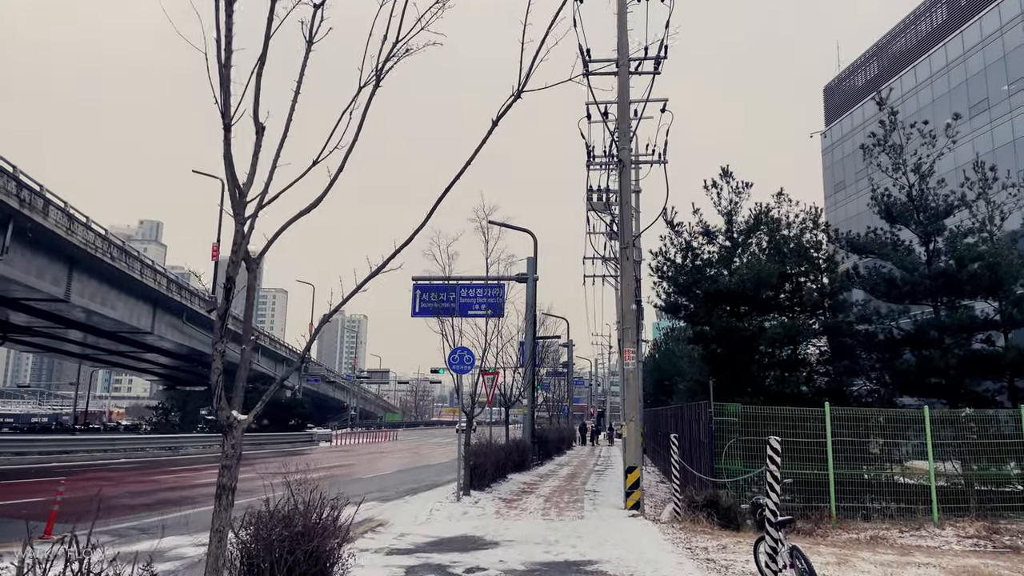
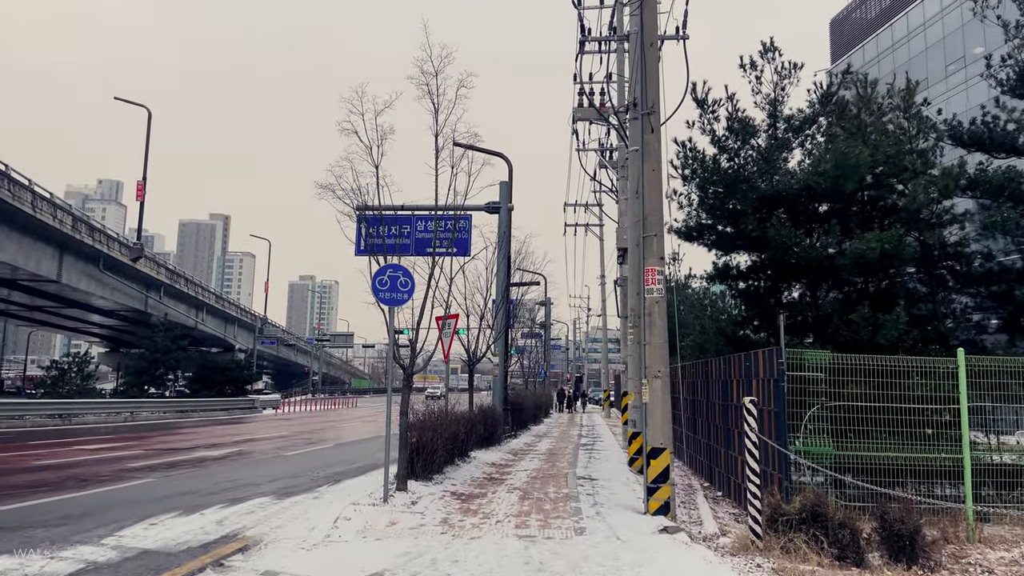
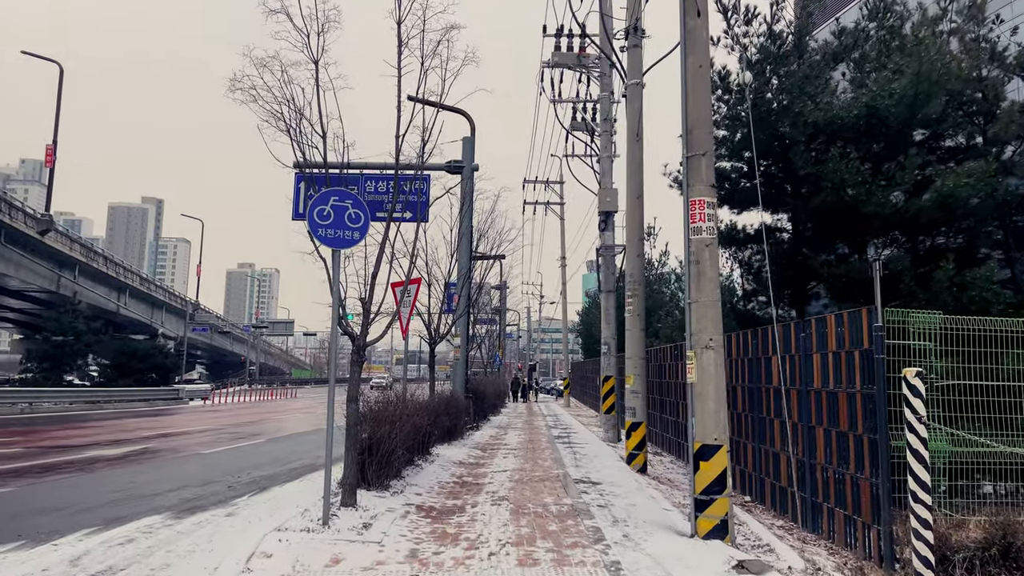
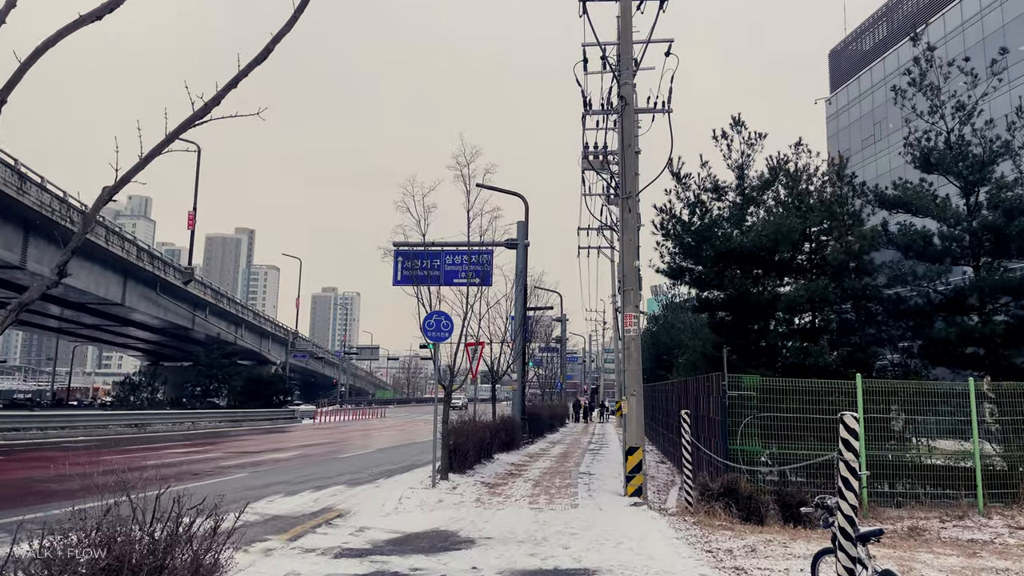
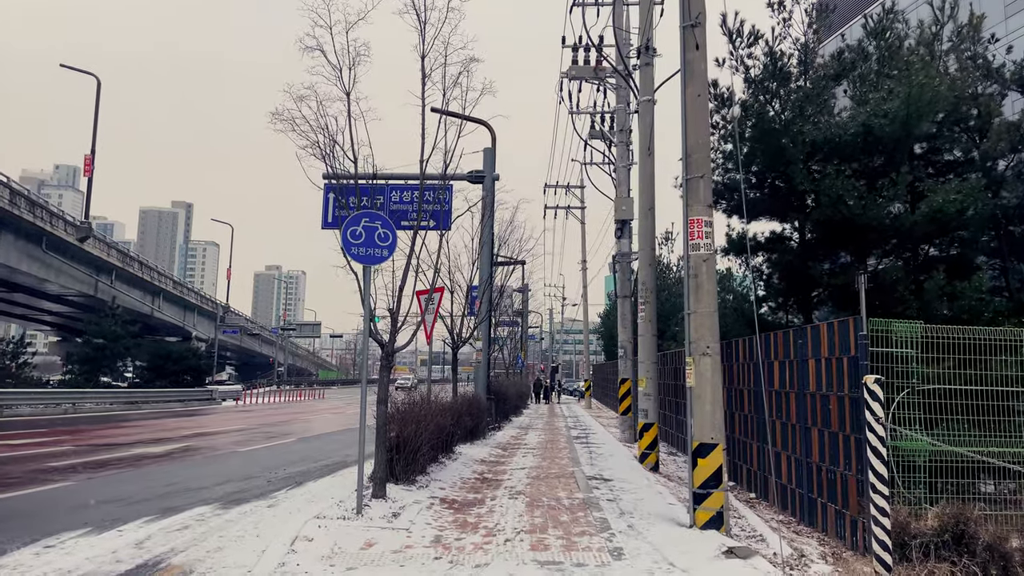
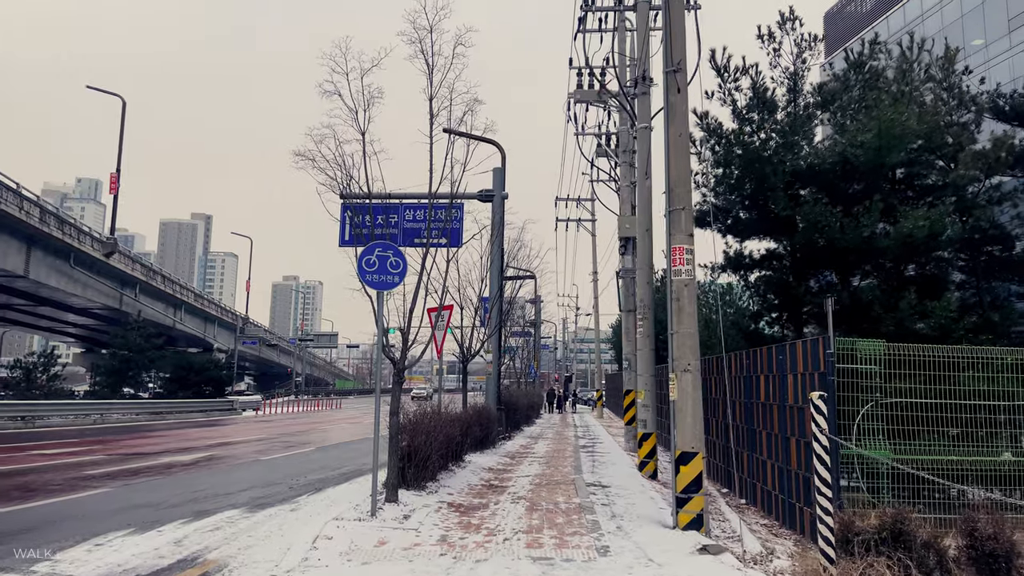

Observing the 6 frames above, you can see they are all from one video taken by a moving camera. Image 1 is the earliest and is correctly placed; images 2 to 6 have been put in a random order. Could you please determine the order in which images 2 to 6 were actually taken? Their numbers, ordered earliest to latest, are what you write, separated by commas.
4, 2, 6, 5, 3
